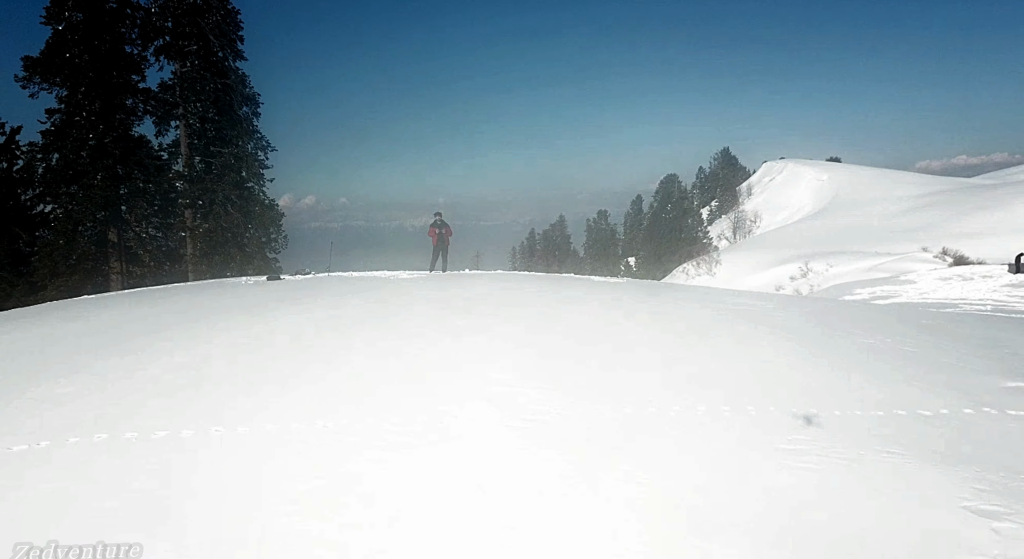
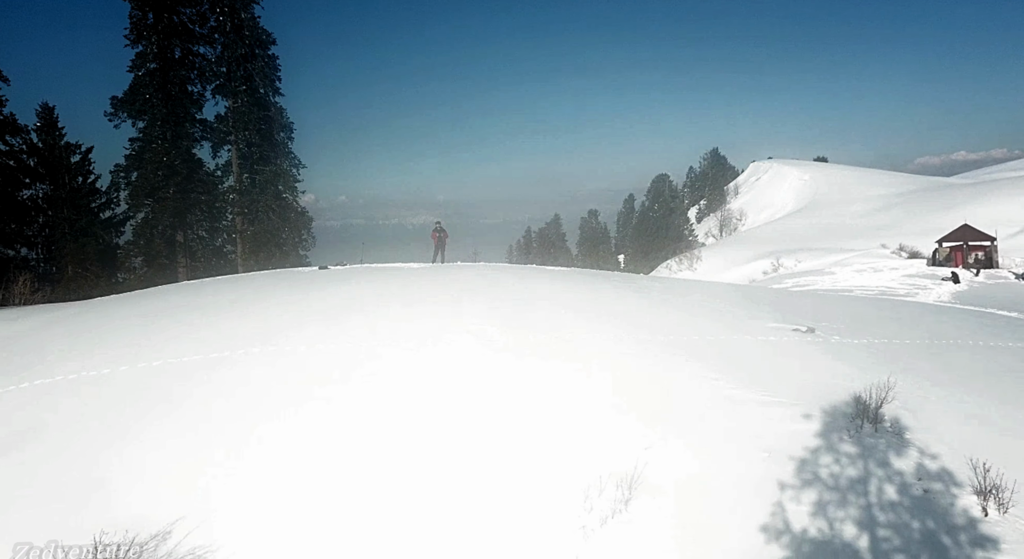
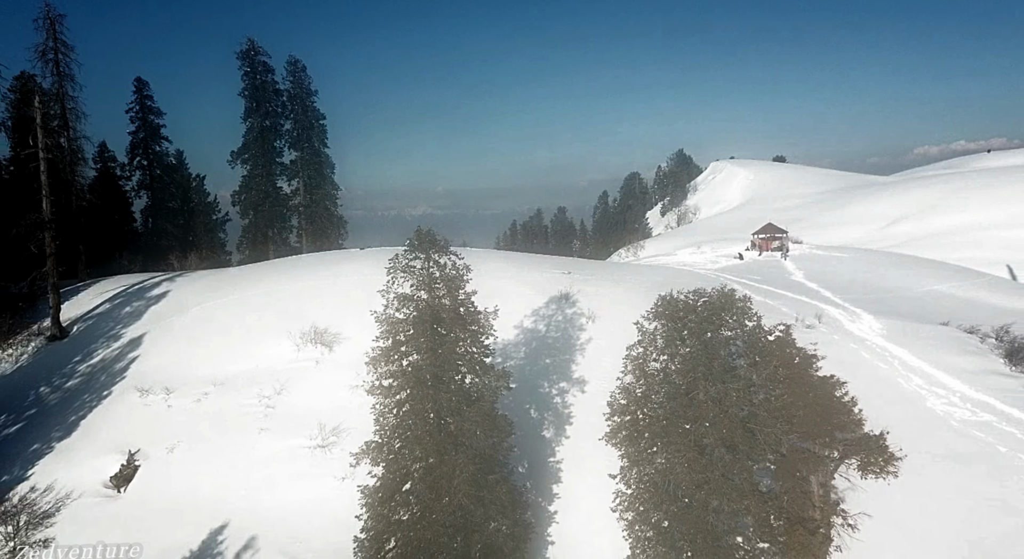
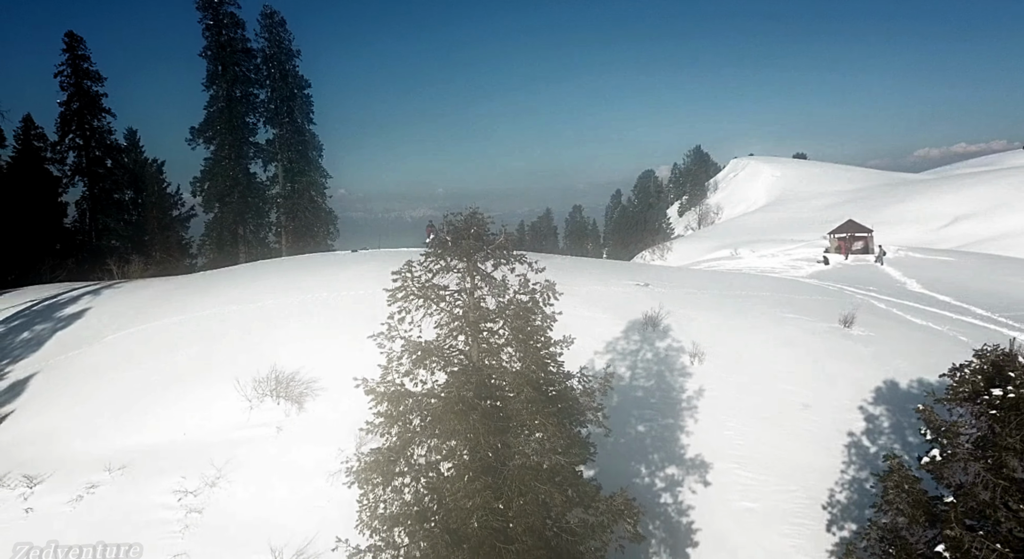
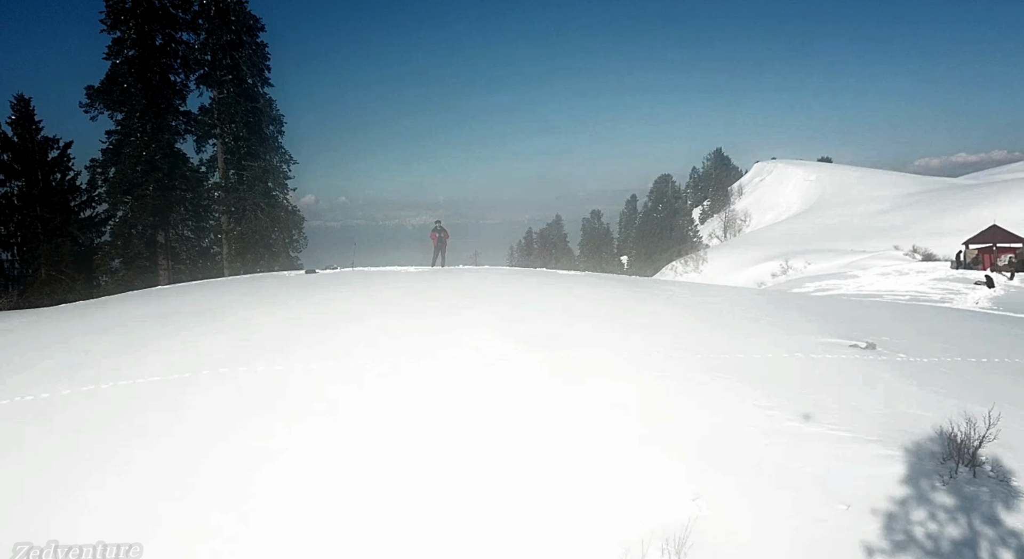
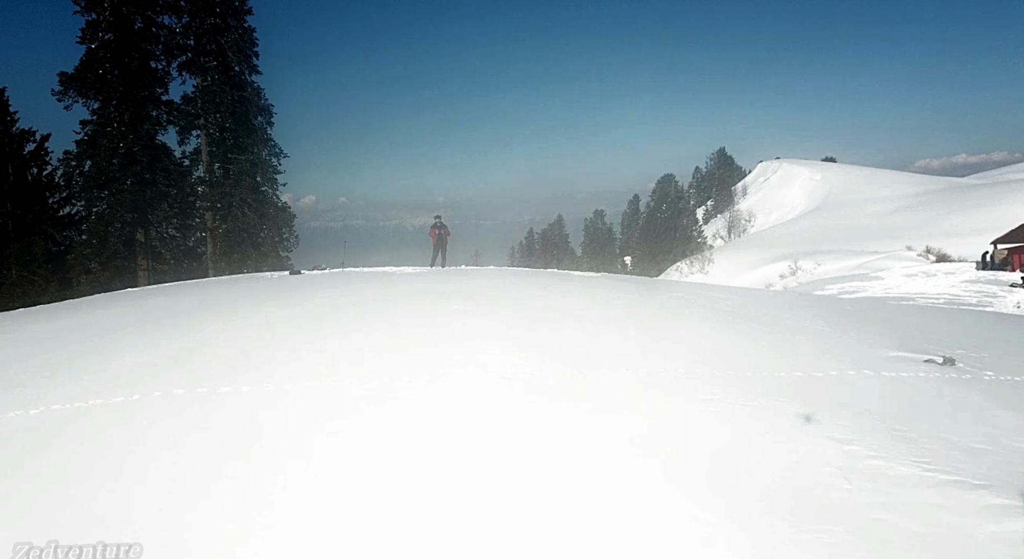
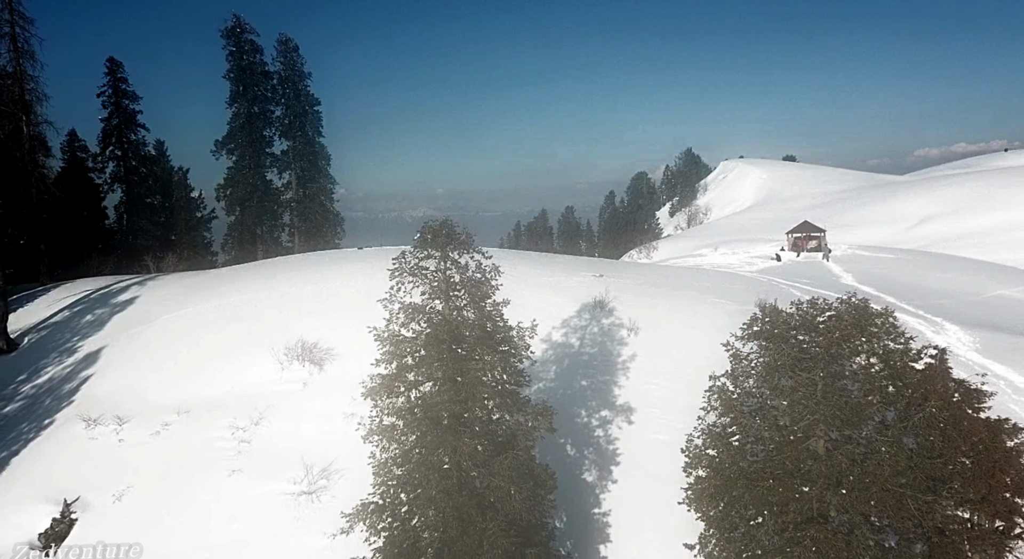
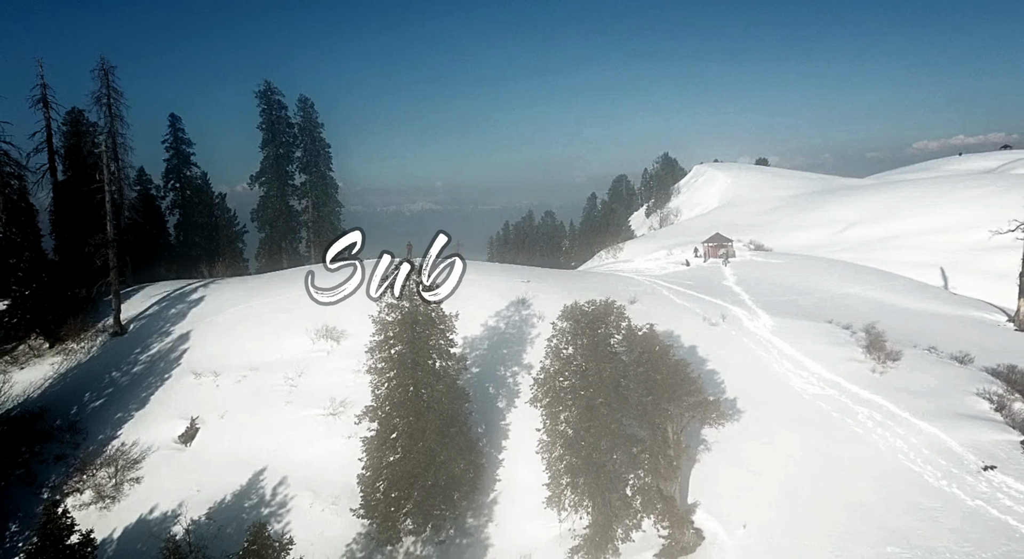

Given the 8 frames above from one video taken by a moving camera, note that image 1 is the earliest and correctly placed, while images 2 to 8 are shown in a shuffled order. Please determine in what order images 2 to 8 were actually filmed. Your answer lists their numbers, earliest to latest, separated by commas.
6, 5, 2, 4, 7, 3, 8
